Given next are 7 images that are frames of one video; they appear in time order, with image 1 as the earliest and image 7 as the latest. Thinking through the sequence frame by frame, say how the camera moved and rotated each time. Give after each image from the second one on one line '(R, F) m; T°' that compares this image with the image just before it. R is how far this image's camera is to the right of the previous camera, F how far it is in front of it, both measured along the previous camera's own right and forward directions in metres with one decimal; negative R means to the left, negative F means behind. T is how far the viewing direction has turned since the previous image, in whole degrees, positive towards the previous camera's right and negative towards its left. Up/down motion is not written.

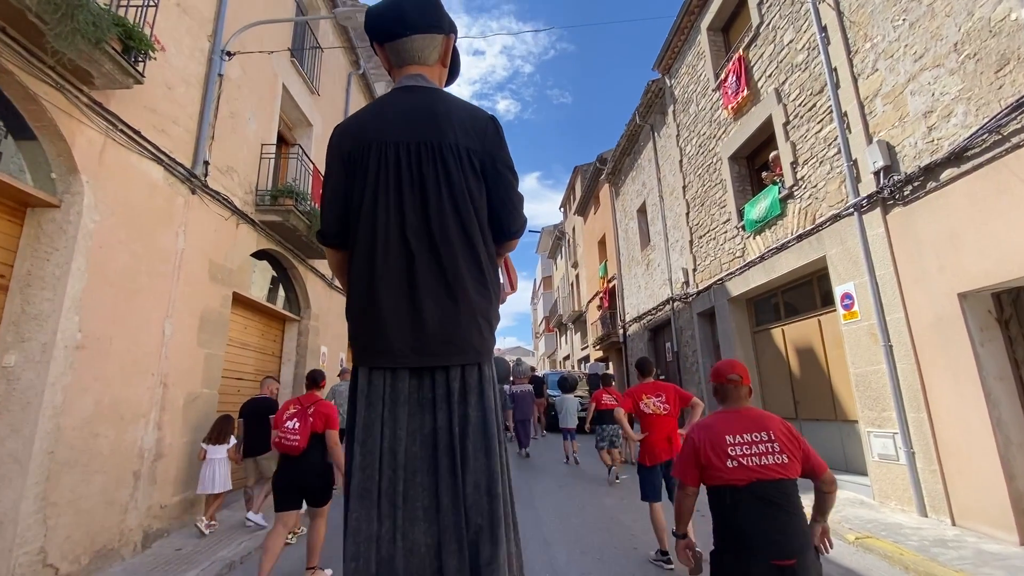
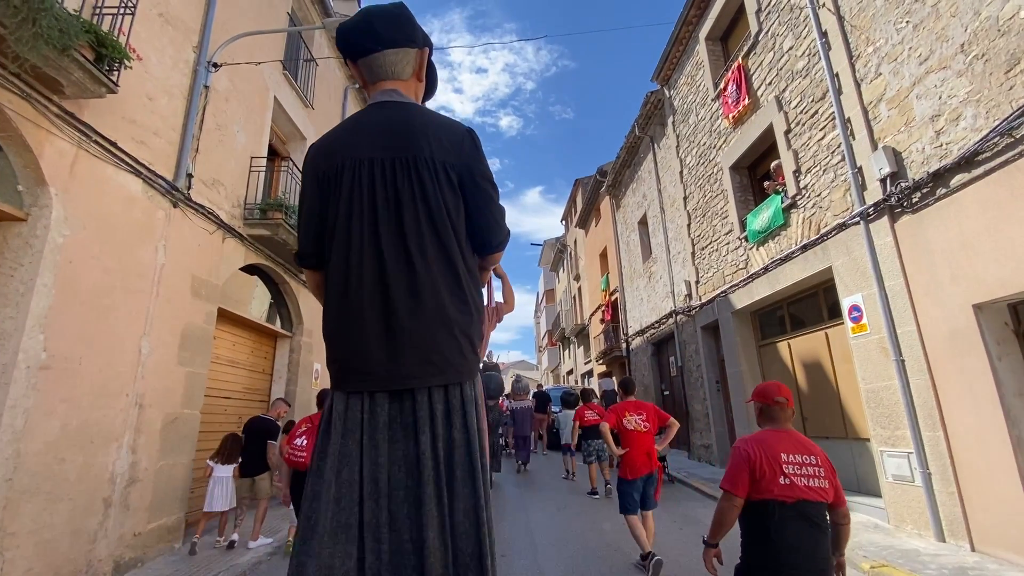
(+0.1, +0.2) m; -1°
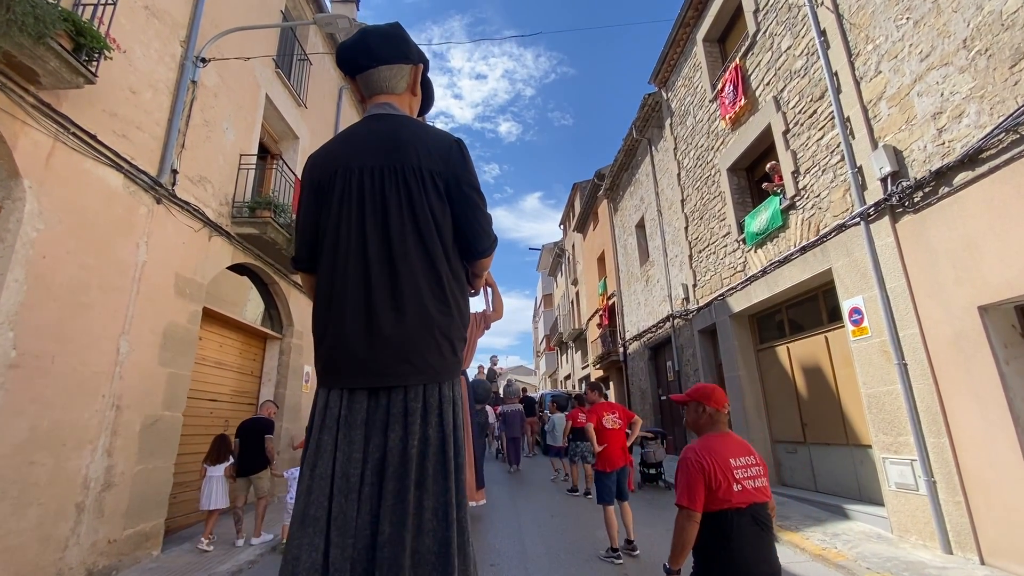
(+0.1, +0.1) m; 0°
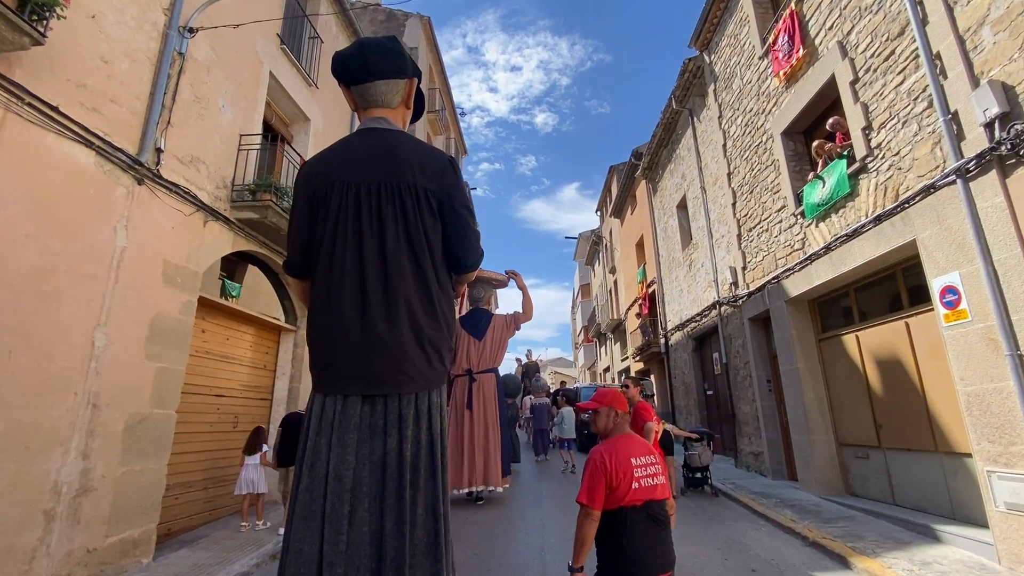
(+0.2, +0.7) m; -5°
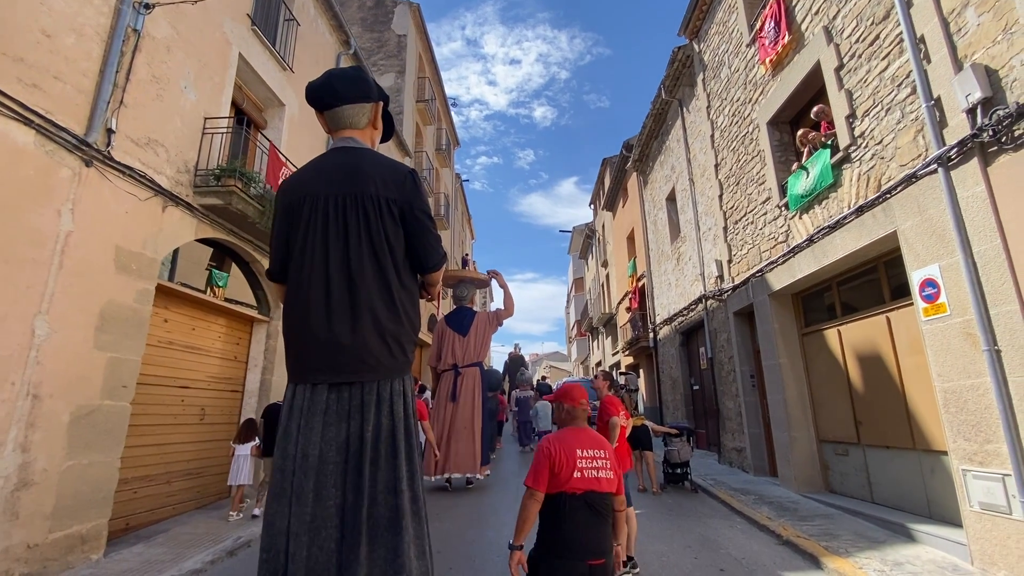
(+0.3, +0.2) m; 0°
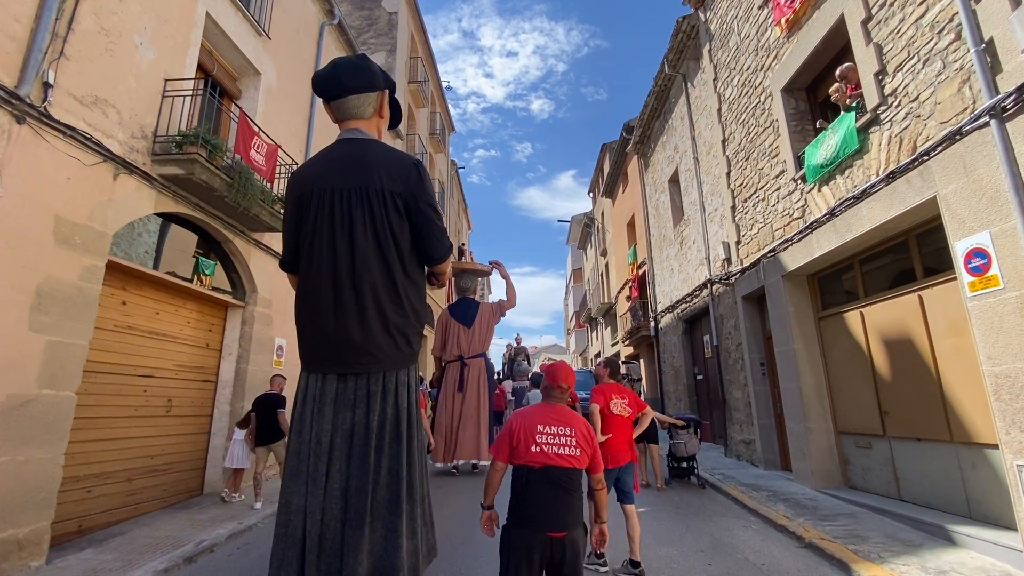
(+0.1, +0.5) m; 0°
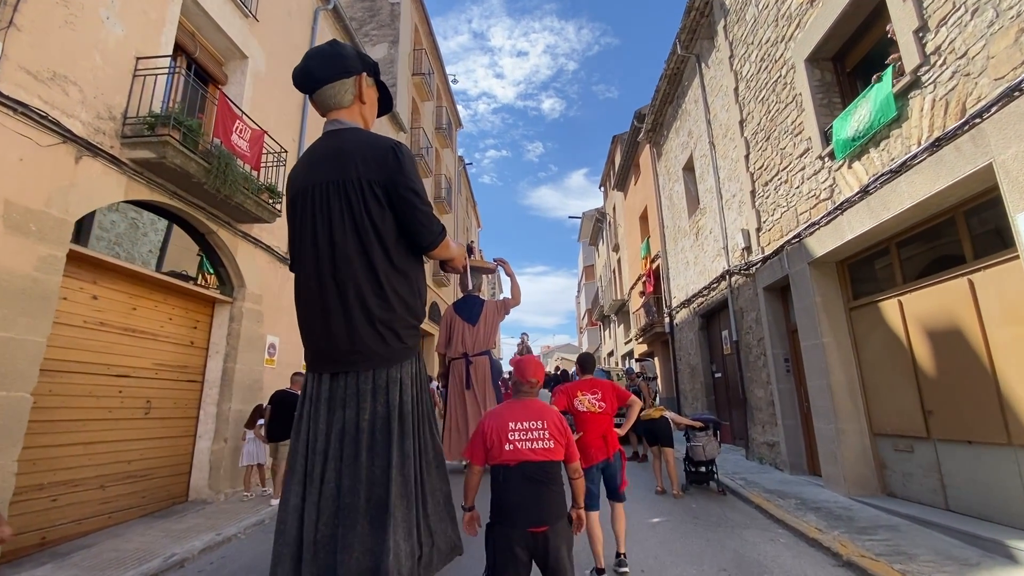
(+0.1, +0.5) m; -2°
